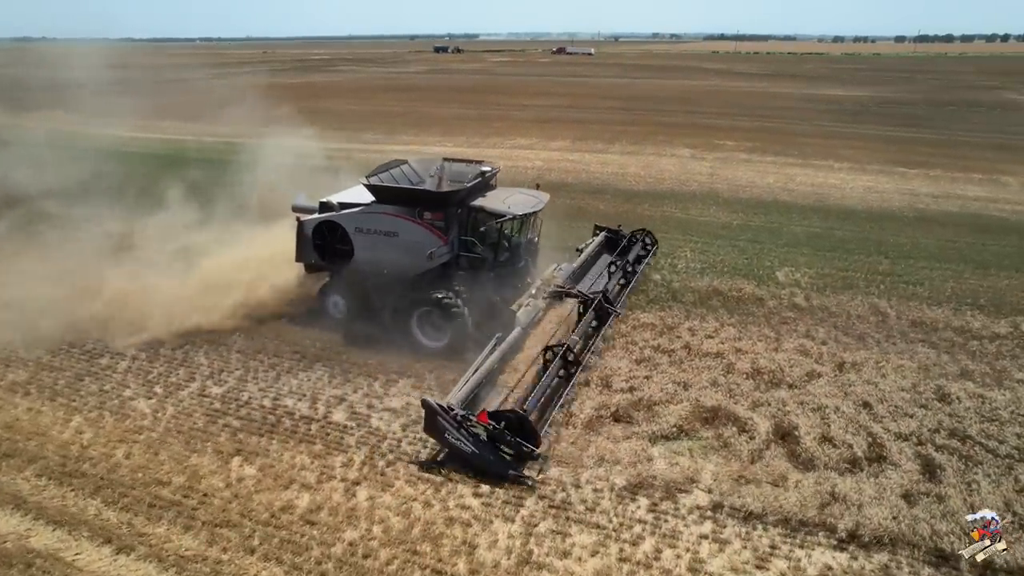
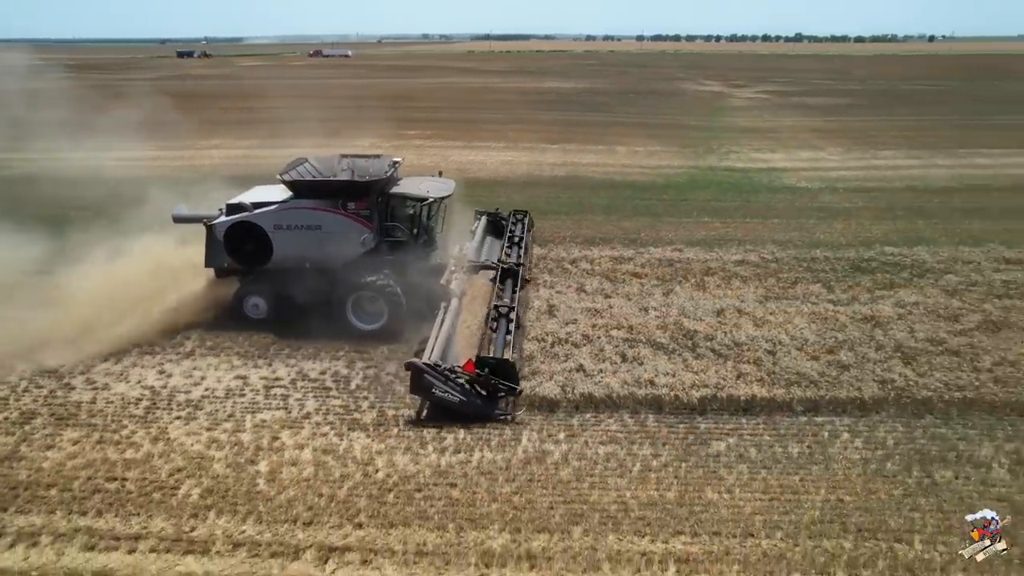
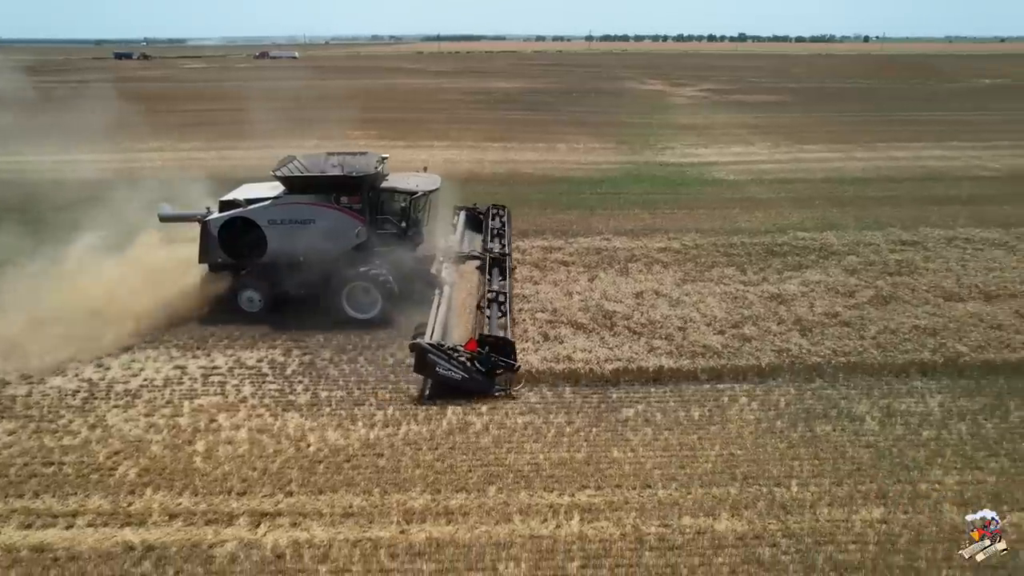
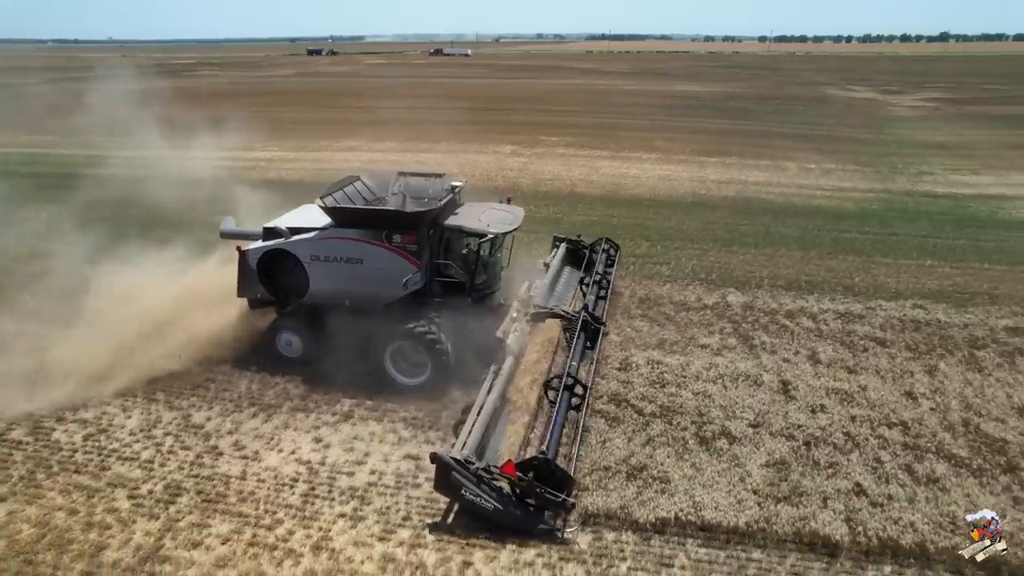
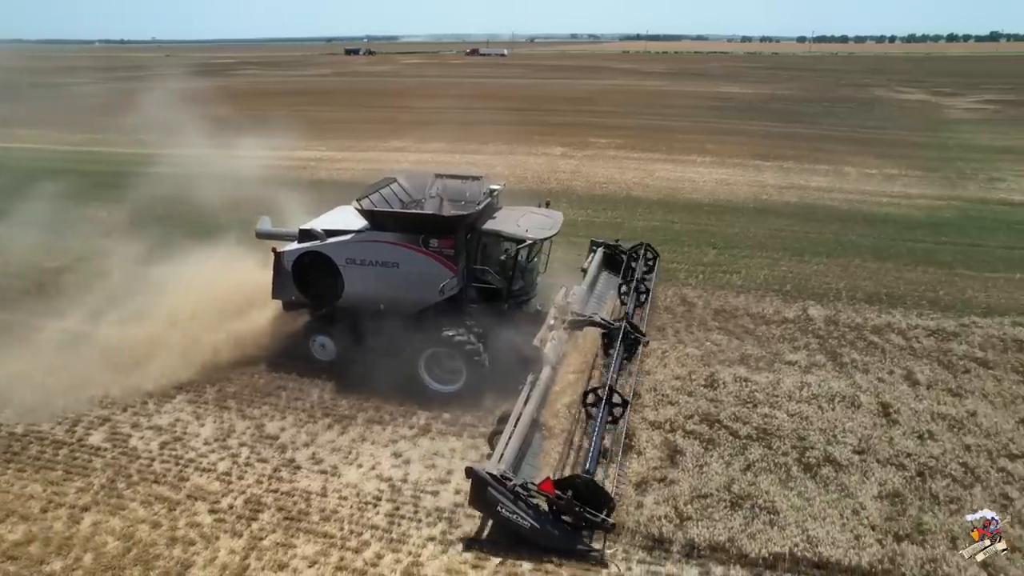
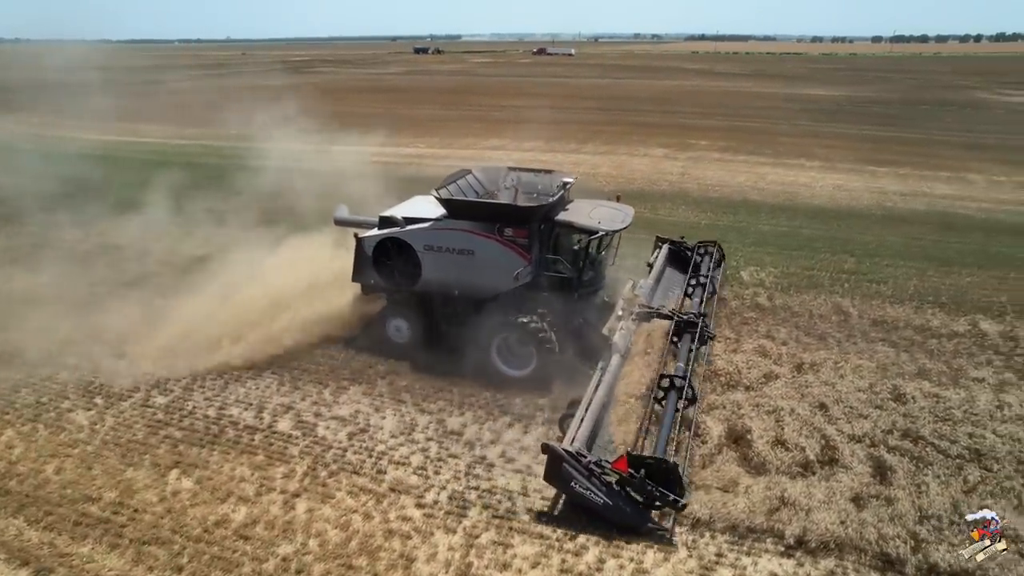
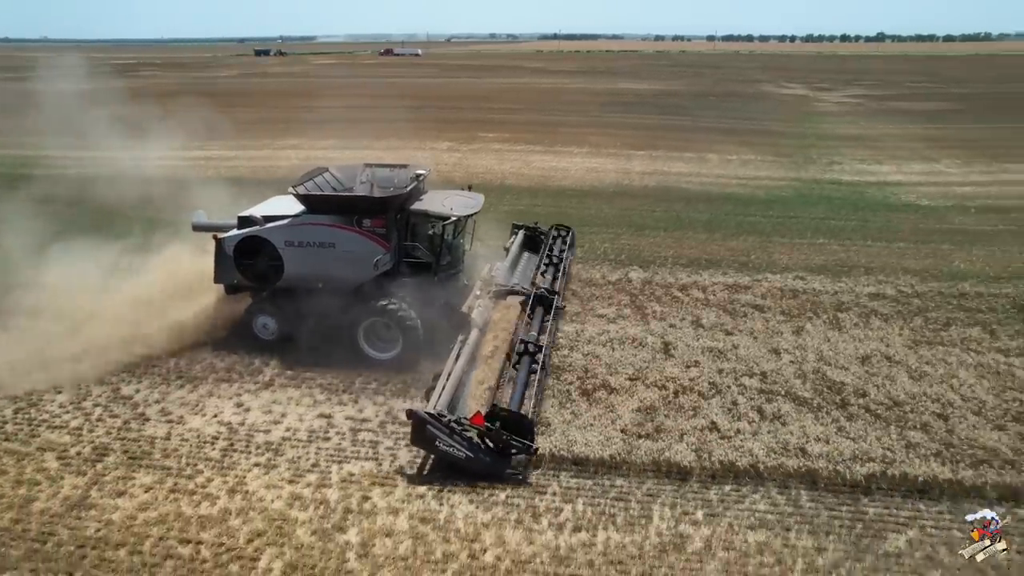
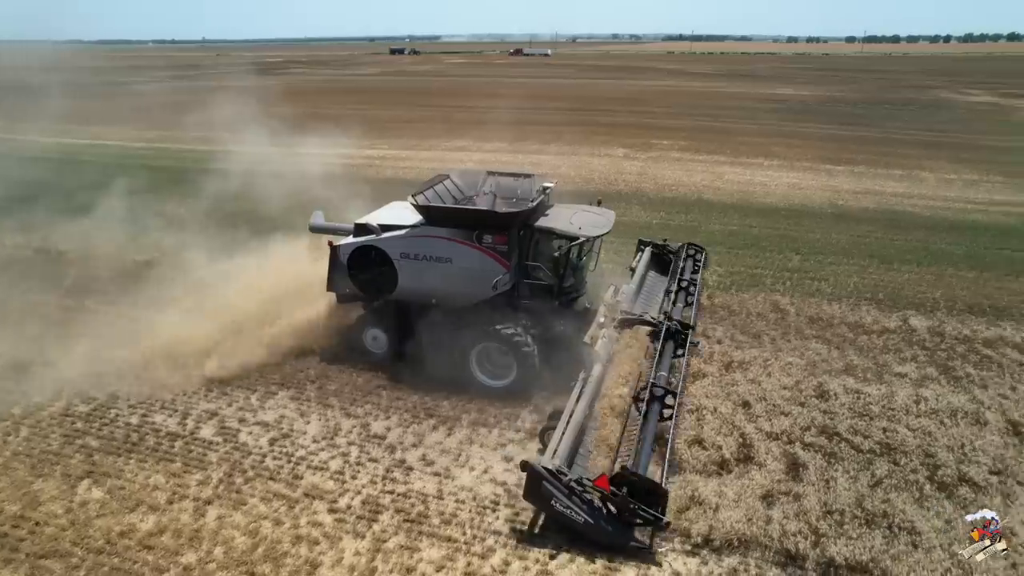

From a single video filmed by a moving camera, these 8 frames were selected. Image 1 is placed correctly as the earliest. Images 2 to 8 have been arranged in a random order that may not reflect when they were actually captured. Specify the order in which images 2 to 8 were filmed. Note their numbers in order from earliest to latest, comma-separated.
6, 8, 5, 4, 7, 2, 3
